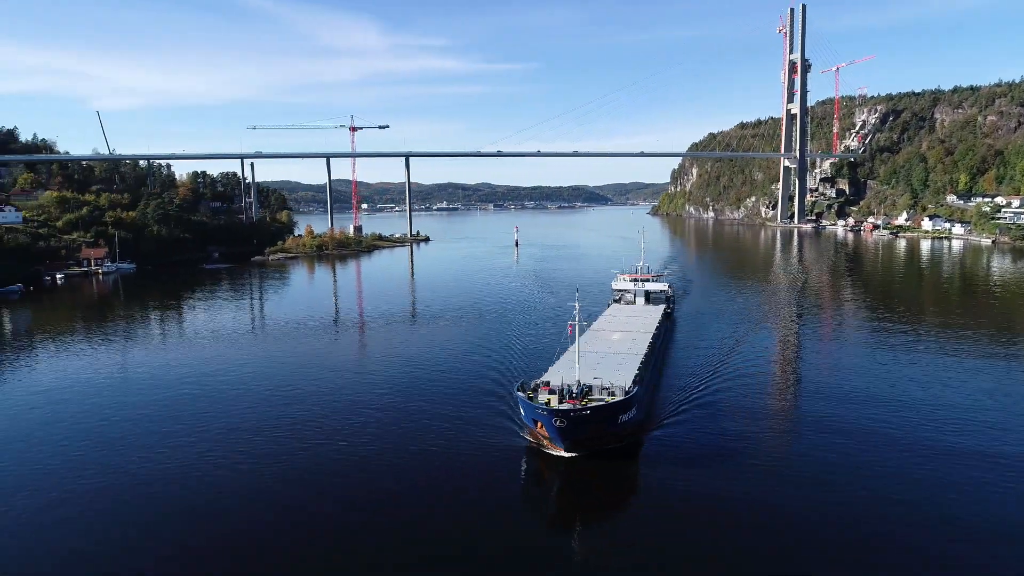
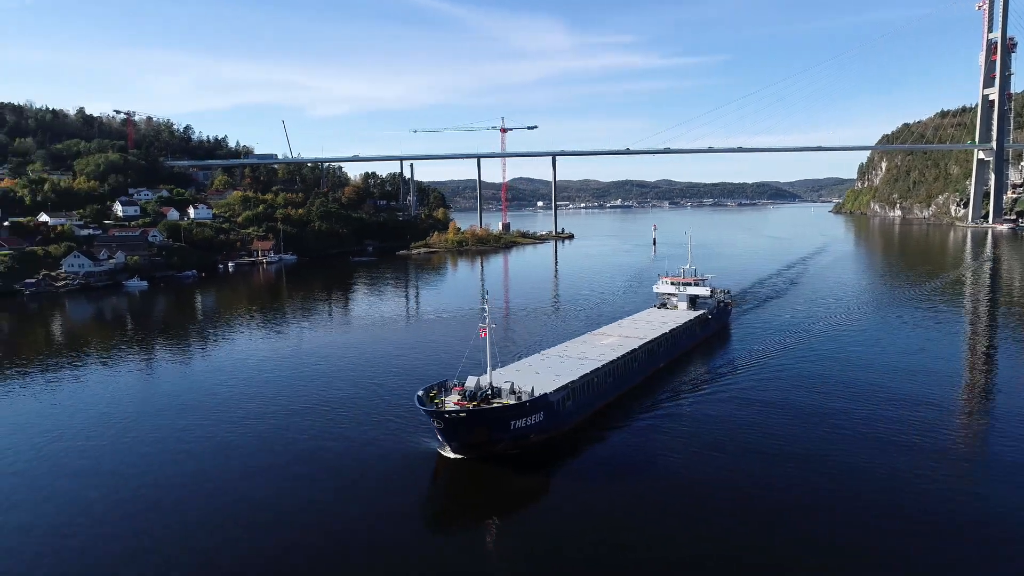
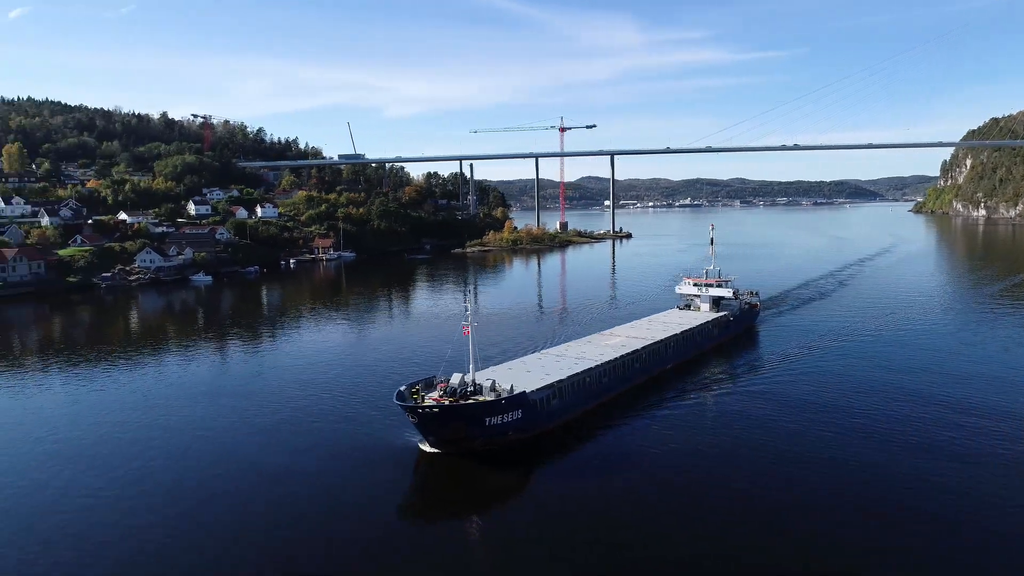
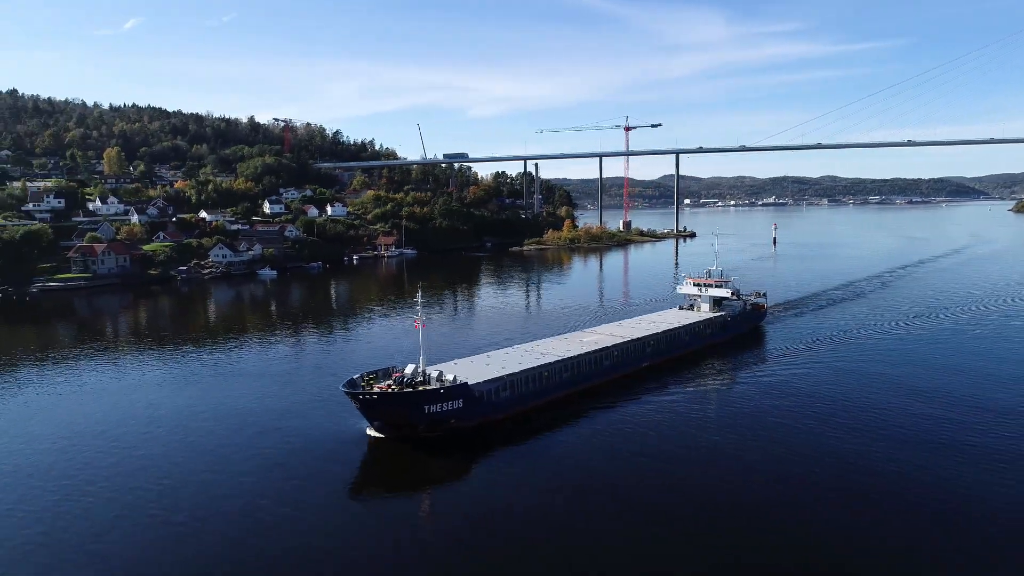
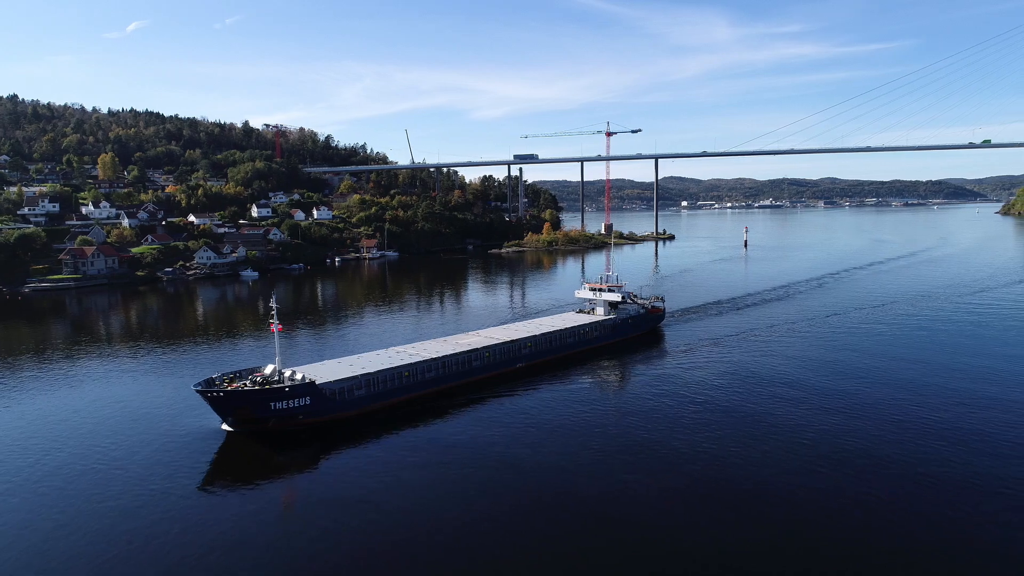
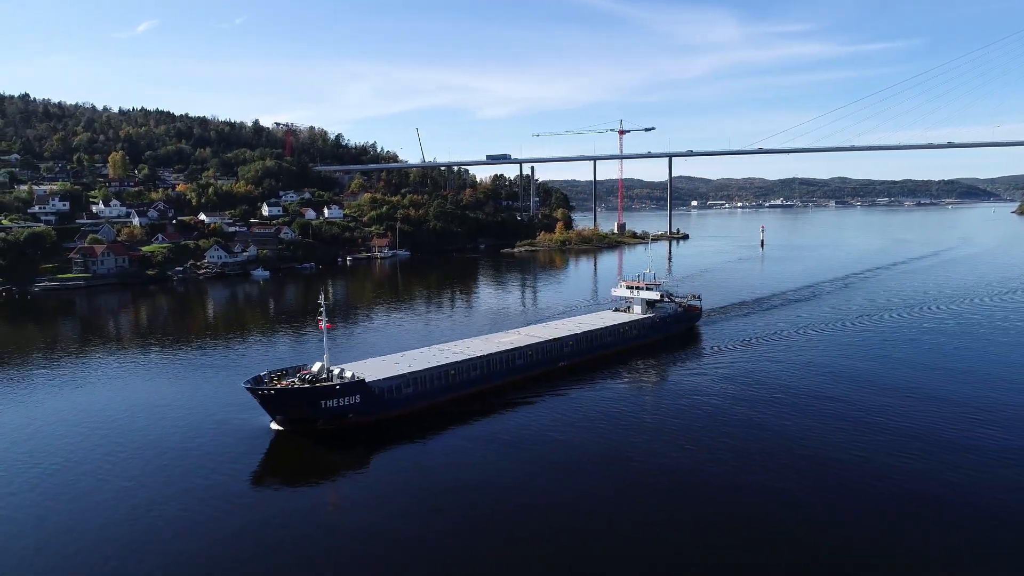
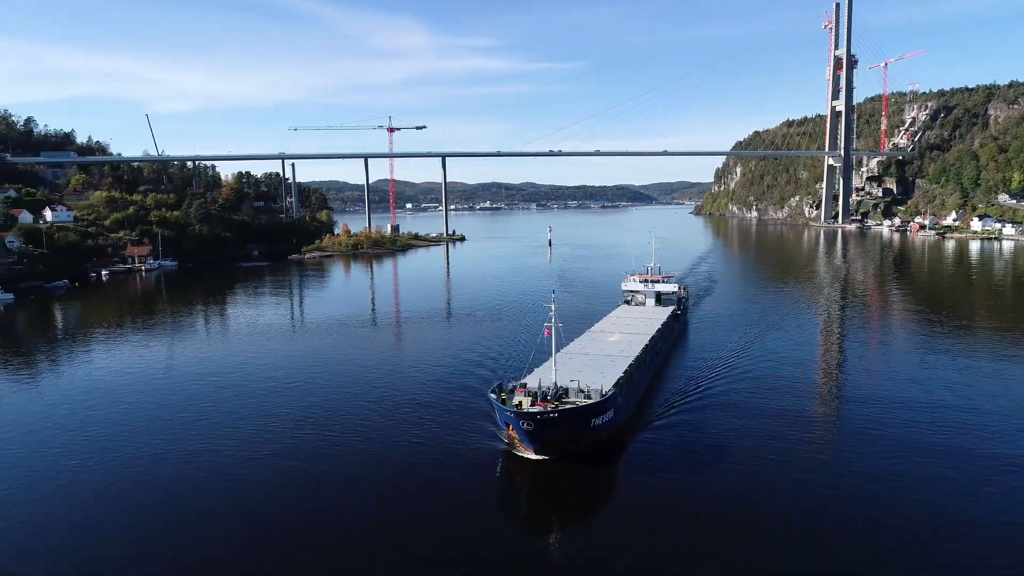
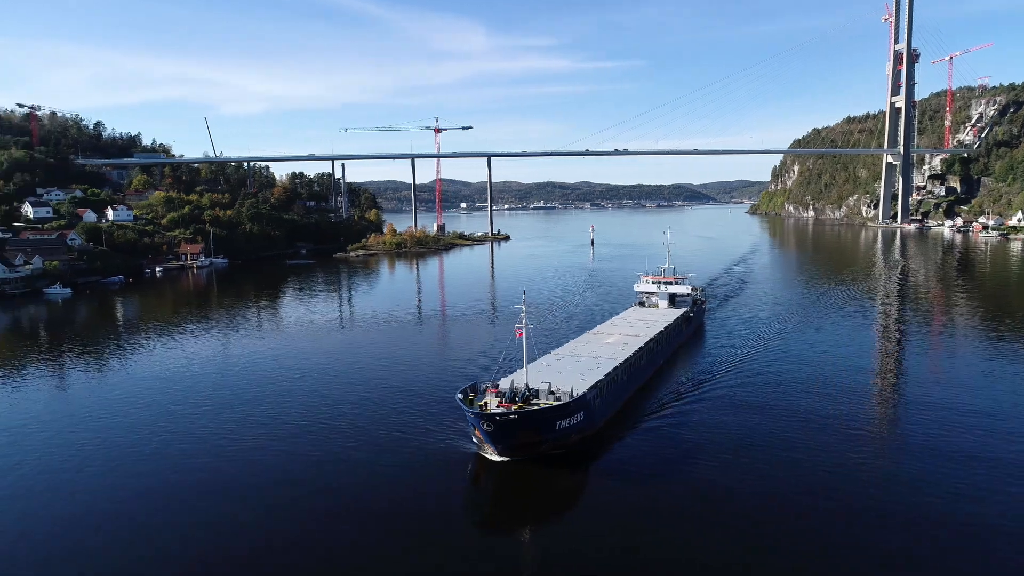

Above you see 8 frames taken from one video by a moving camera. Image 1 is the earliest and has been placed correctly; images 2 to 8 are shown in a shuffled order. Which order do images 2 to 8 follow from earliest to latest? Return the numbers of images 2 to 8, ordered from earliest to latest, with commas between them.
7, 8, 2, 3, 4, 6, 5
